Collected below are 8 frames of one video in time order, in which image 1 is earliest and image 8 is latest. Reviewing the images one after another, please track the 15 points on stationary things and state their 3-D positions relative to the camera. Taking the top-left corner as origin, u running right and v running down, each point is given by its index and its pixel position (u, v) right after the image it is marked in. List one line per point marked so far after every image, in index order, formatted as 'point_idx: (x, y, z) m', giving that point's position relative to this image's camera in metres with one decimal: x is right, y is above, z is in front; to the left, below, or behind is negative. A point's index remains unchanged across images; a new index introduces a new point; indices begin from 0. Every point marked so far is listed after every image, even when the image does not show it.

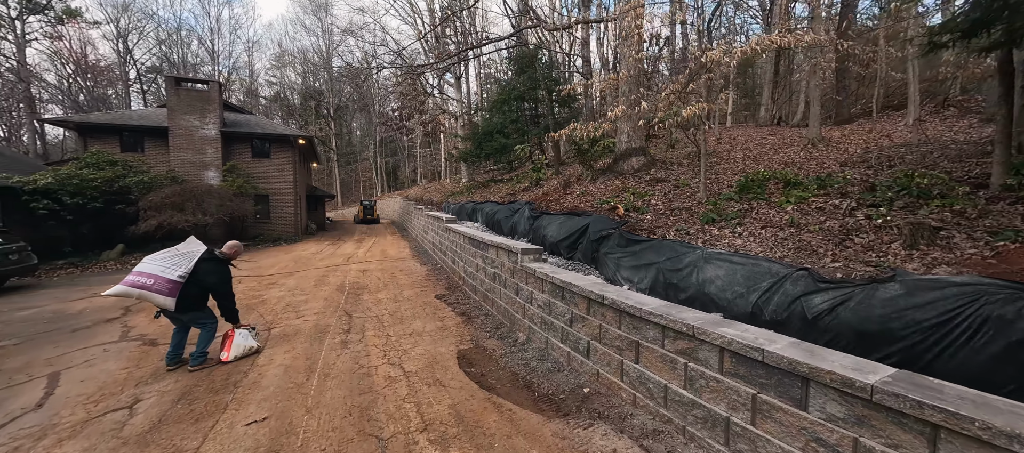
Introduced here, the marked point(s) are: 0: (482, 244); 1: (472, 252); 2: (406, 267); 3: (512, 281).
0: (-0.5, -0.3, +6.4) m
1: (-0.8, -0.5, +7.0) m
2: (-2.9, -1.1, +10.1) m
3: (0.0, -0.8, +5.1) m
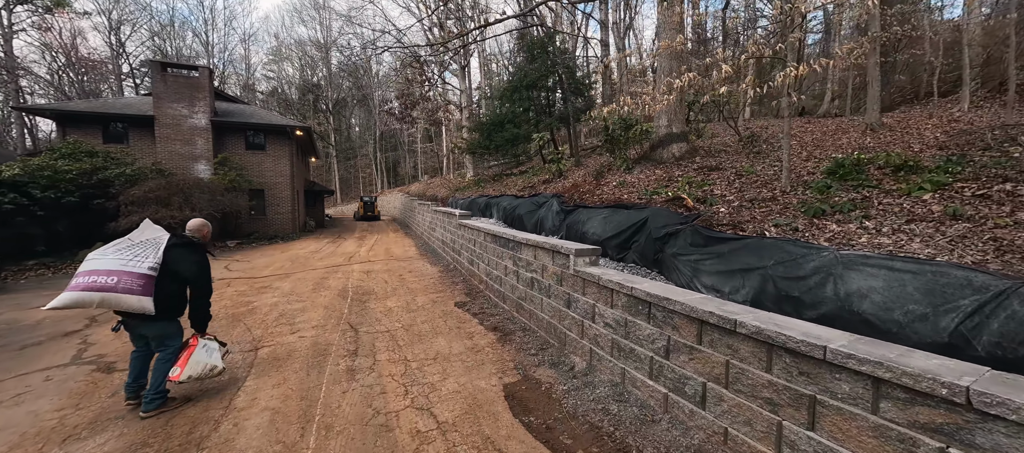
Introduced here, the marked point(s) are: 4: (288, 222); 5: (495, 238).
0: (0.0, -0.2, +5.3) m
1: (-0.2, -0.4, +5.9) m
2: (-2.4, -1.0, +9.1) m
3: (+0.5, -0.7, +4.1) m
4: (-10.1, +0.2, +16.7) m
5: (-0.3, -0.2, +6.1) m
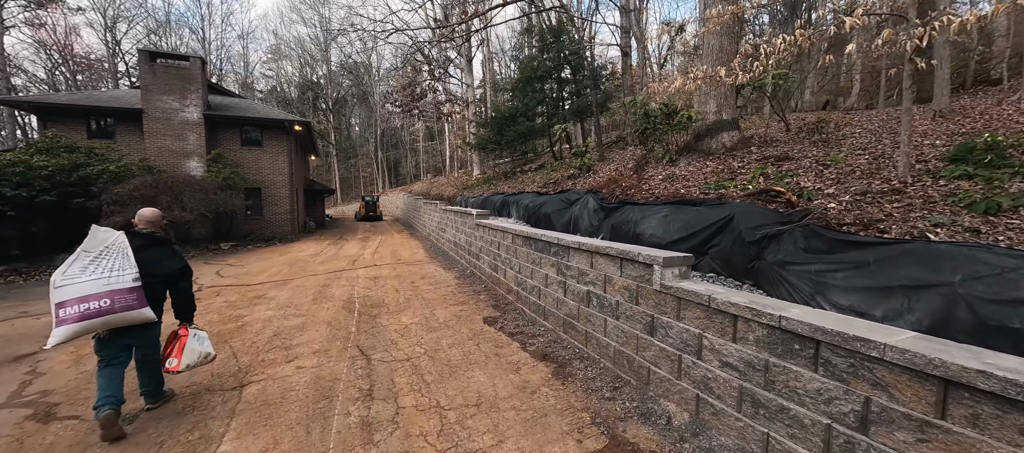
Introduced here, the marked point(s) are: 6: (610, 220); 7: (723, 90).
0: (+0.5, -0.2, +4.4) m
1: (+0.3, -0.4, +5.0) m
2: (-1.9, -1.0, +8.1) m
3: (+1.1, -0.7, +3.2) m
4: (-9.6, +0.2, +15.8) m
5: (+0.2, -0.2, +5.1) m
6: (+1.5, +0.1, +5.6) m
7: (+3.9, +2.5, +6.8) m
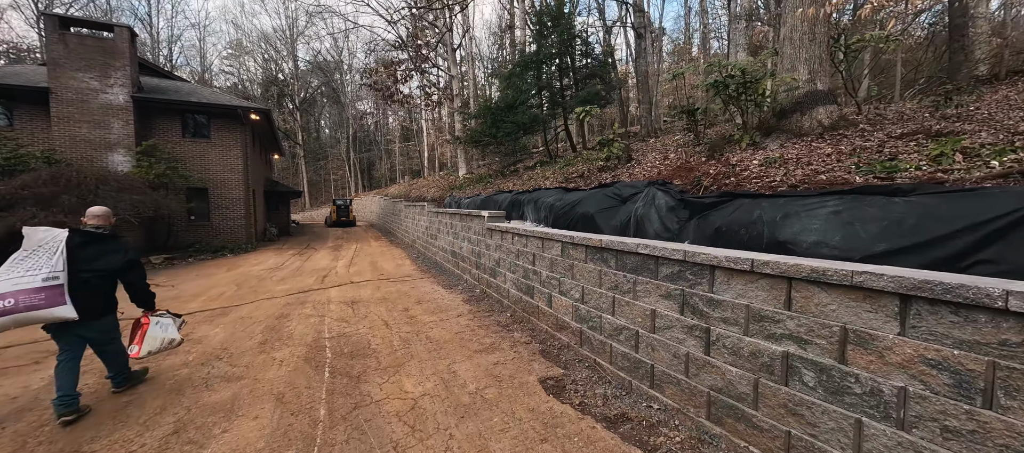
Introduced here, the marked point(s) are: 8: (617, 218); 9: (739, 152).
0: (+1.2, -0.3, +2.6) m
1: (+0.9, -0.4, +3.2) m
2: (-1.5, -1.1, +6.1) m
3: (+1.8, -0.7, +1.4) m
4: (-9.7, -0.1, +13.3) m
5: (+0.8, -0.2, +3.3) m
6: (+2.0, +0.1, +3.8) m
7: (+4.3, +2.5, +5.2) m
8: (+1.4, +0.1, +5.0) m
9: (+3.2, +1.1, +5.2) m
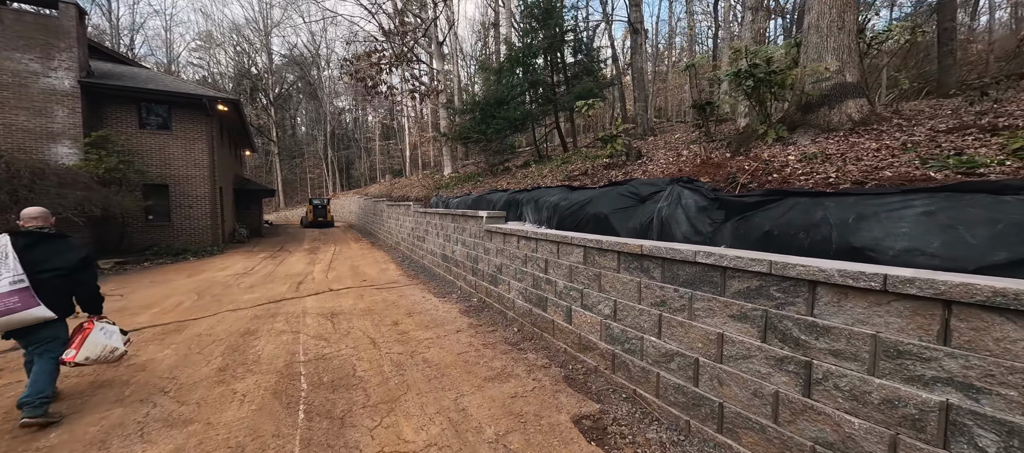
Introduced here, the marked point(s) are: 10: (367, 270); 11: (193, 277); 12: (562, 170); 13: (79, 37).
0: (+1.4, -0.3, +2.0) m
1: (+1.0, -0.4, +2.6) m
2: (-1.4, -1.2, +5.5) m
3: (+2.0, -0.7, +0.9) m
4: (-10.0, -0.1, +12.1) m
5: (+1.0, -0.2, +2.7) m
6: (+2.2, 0.0, +3.3) m
7: (+4.4, +2.4, +4.8) m
8: (+1.5, +0.1, +4.5) m
9: (+3.3, +1.0, +4.8) m
10: (-3.3, -1.0, +8.5) m
11: (-7.1, -1.1, +8.3) m
12: (+1.1, +1.3, +8.2) m
13: (-12.3, +5.4, +10.5) m
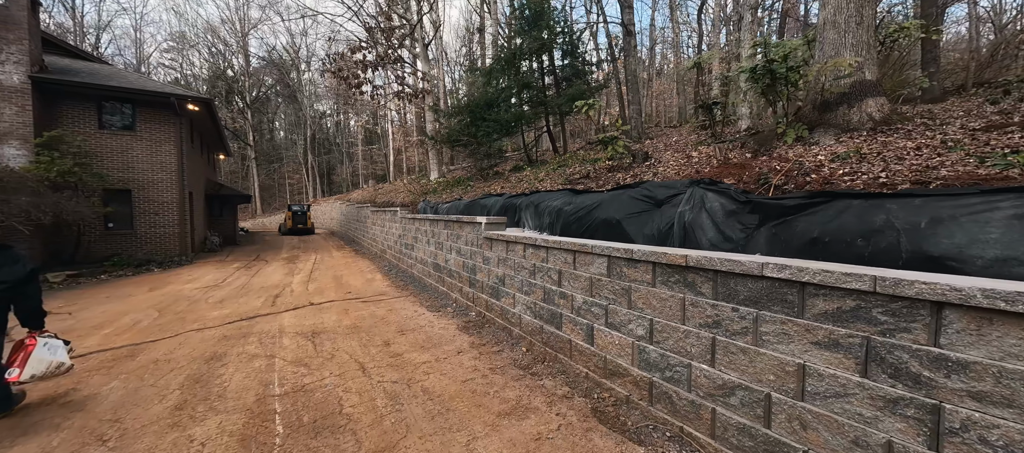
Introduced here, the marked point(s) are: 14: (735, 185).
0: (+1.5, -0.3, +1.6) m
1: (+1.2, -0.5, +2.2) m
2: (-1.4, -1.2, +4.9) m
3: (+2.3, -0.8, +0.5) m
4: (-10.3, -0.4, +11.3) m
5: (+1.1, -0.3, +2.3) m
6: (+2.3, 0.0, +3.0) m
7: (+4.4, +2.4, +4.6) m
8: (+1.6, 0.0, +4.1) m
9: (+3.3, +1.0, +4.5) m
10: (-3.4, -1.2, +7.9) m
11: (-7.2, -1.3, +7.5) m
12: (+1.0, +1.1, +7.8) m
13: (-12.5, +5.1, +9.6) m
14: (+2.2, +0.4, +3.7) m
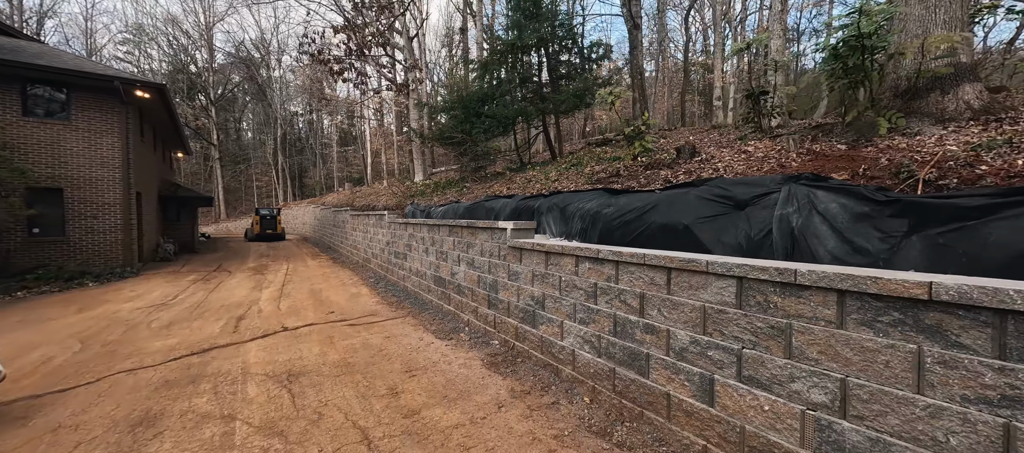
0: (+2.1, -0.3, +0.8) m
1: (+1.7, -0.5, +1.3) m
2: (-1.0, -1.3, +3.9) m
3: (+2.9, -0.8, -0.3) m
4: (-10.3, -0.5, +9.6) m
5: (+1.6, -0.3, +1.4) m
6: (+2.8, -0.1, +2.2) m
7: (+4.8, +2.3, +4.0) m
8: (+2.0, 0.0, +3.2) m
9: (+3.7, +0.9, +3.7) m
10: (-3.2, -1.3, +6.7) m
11: (-7.0, -1.4, +6.1) m
12: (+1.2, +1.0, +6.9) m
13: (-12.4, +5.0, +7.9) m
14: (+2.7, +0.4, +2.9) m
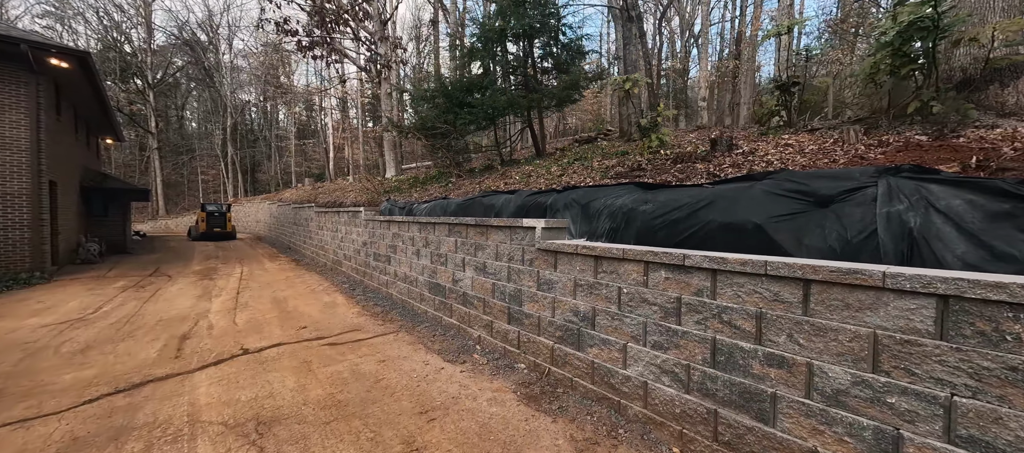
0: (+2.7, -0.3, +0.3) m
1: (+2.2, -0.5, +0.8) m
2: (-0.8, -1.3, +3.1) m
3: (+3.6, -0.8, -0.7) m
4: (-10.5, -0.4, +7.9) m
5: (+2.2, -0.3, +0.9) m
6: (+3.2, -0.1, +1.7) m
7: (+5.1, +2.3, +3.7) m
8: (+2.3, 0.0, +2.7) m
9: (+4.0, +0.9, +3.4) m
10: (-3.2, -1.2, +5.6) m
11: (-6.9, -1.3, +4.7) m
12: (+1.2, +1.0, +6.3) m
13: (-12.4, +5.1, +6.0) m
14: (+3.0, +0.4, +2.4) m
